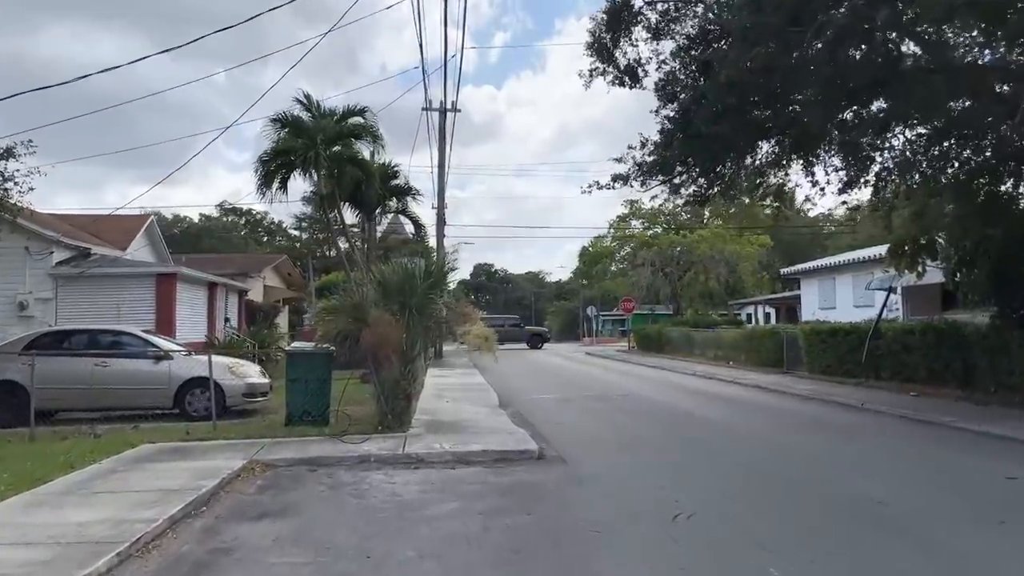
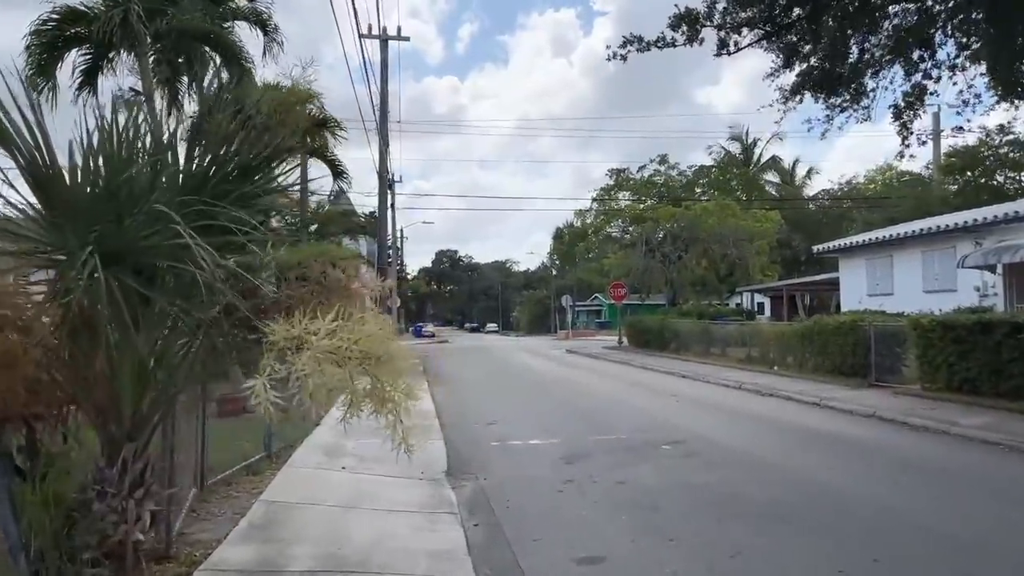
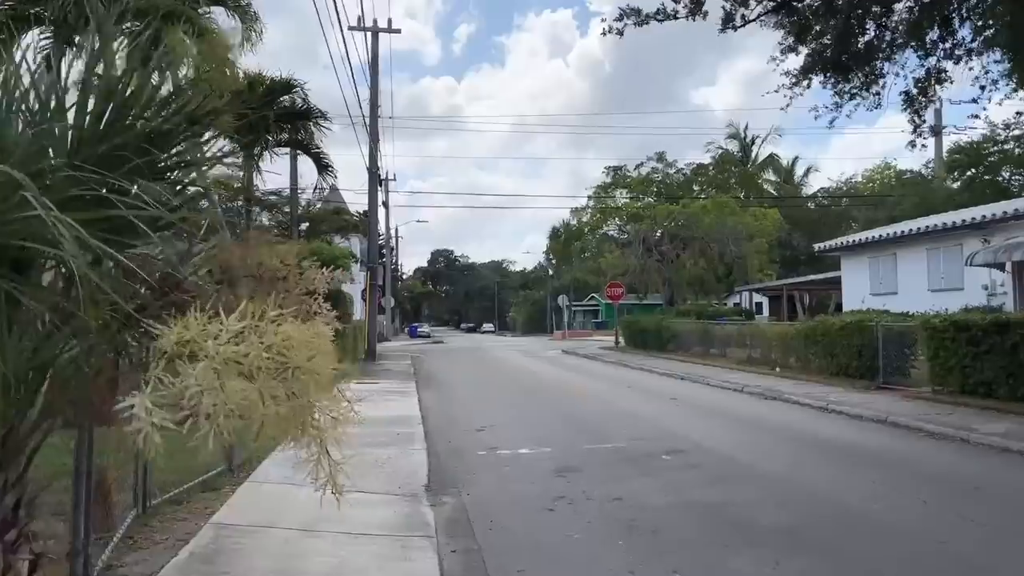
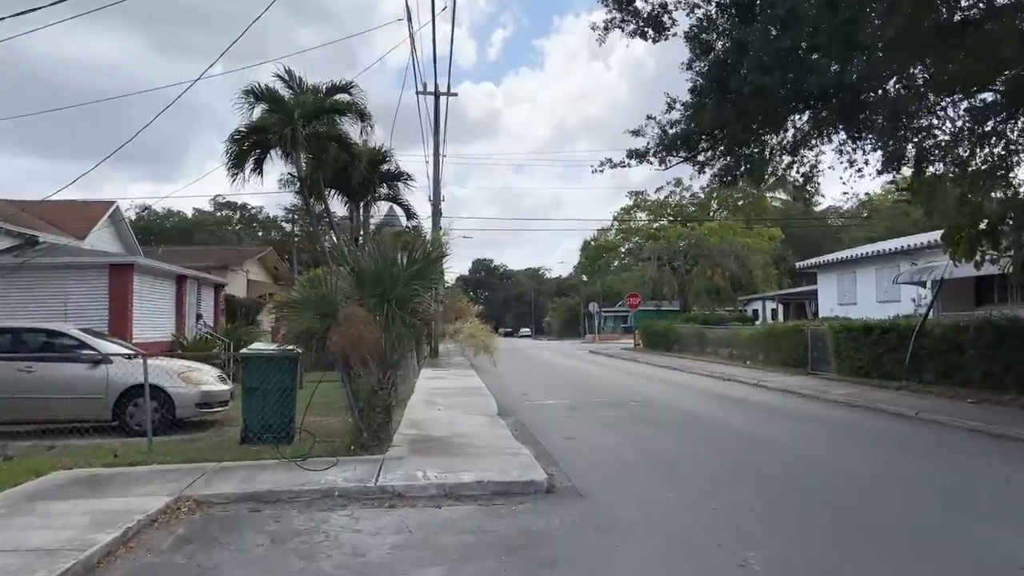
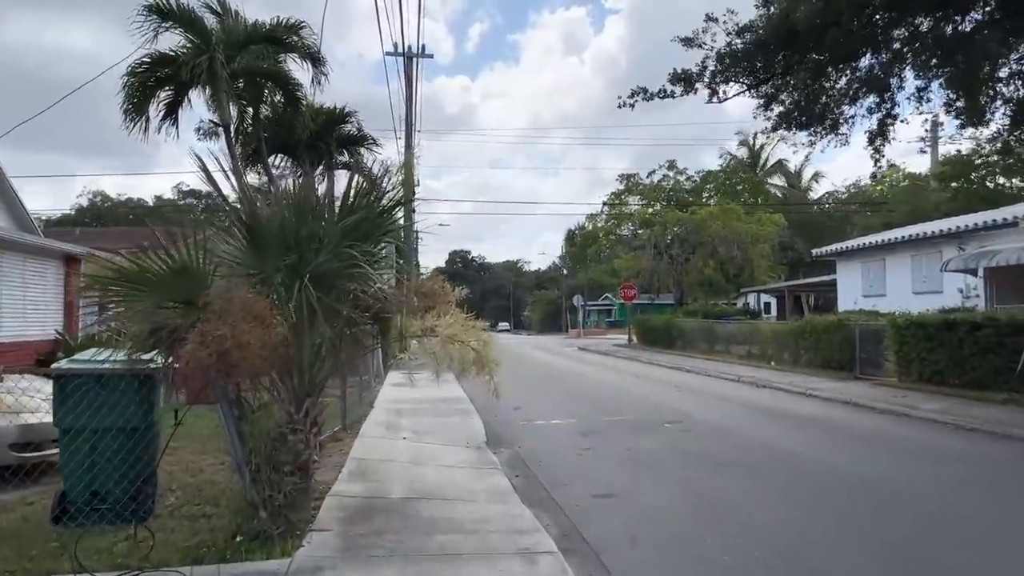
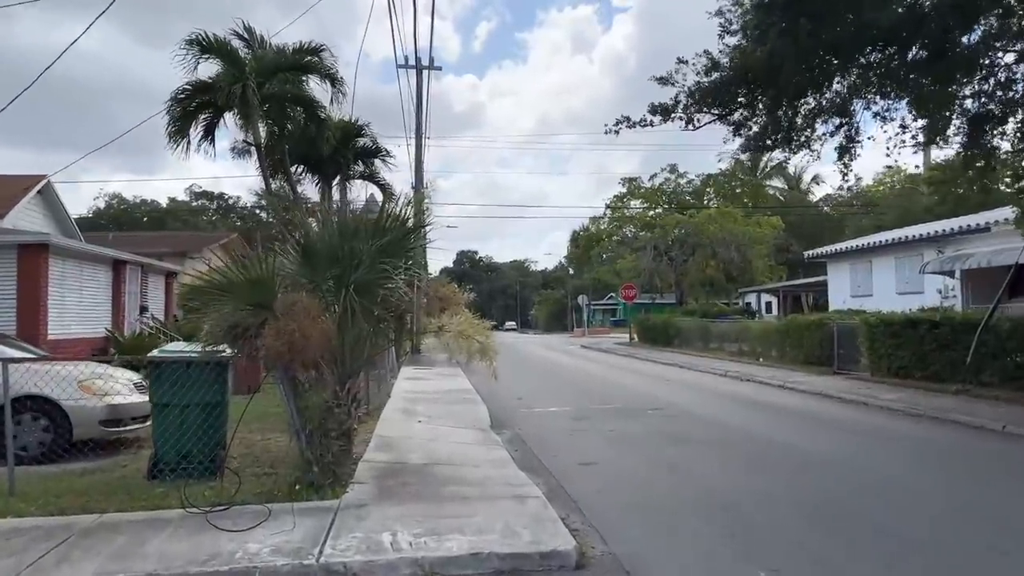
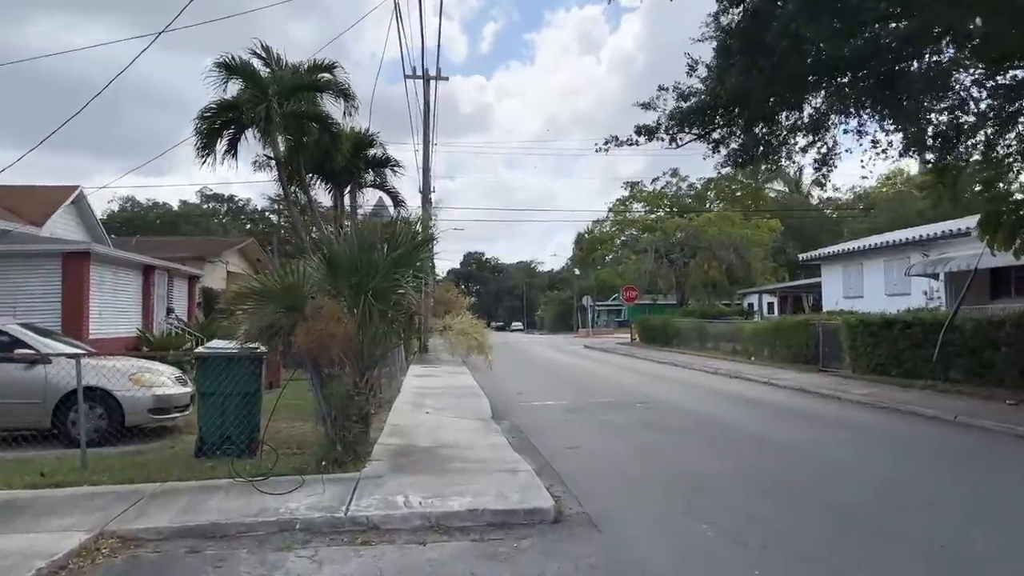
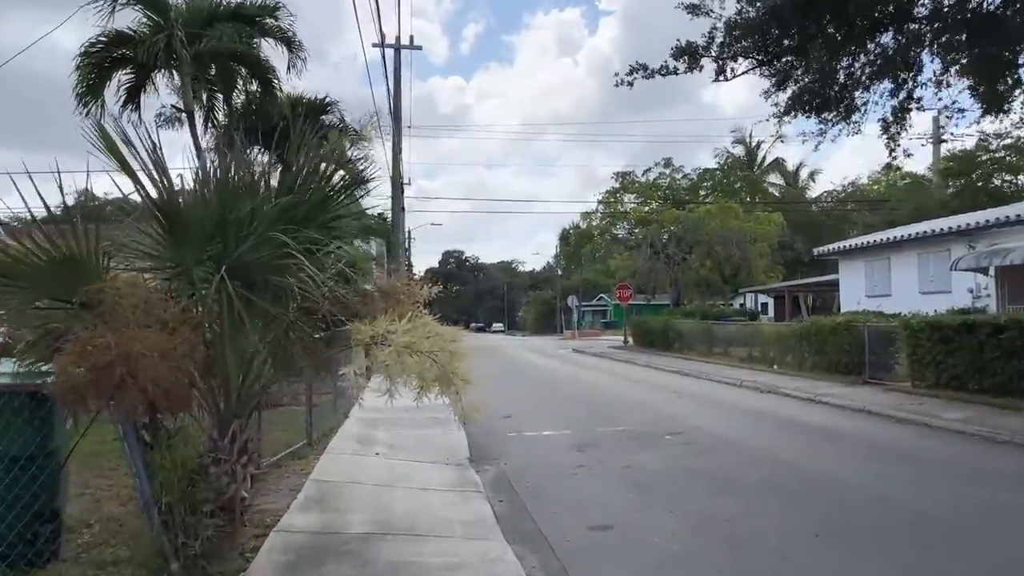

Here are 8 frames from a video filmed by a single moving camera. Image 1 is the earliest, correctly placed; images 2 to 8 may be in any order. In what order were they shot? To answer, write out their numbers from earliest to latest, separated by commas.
4, 7, 6, 5, 8, 2, 3
